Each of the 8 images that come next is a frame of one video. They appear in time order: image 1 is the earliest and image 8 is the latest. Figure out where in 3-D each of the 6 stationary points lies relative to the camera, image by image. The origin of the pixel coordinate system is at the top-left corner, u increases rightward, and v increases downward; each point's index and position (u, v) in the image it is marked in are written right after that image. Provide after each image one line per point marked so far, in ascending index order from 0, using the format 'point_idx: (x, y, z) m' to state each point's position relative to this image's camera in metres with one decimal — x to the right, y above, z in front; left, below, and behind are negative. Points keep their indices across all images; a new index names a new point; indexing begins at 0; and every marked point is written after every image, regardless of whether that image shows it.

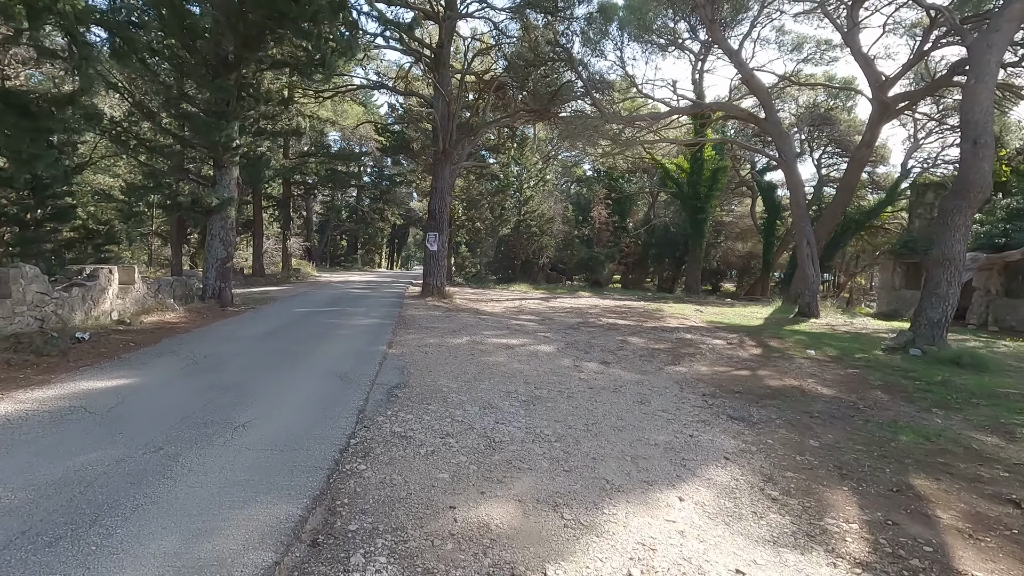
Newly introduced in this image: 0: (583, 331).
0: (+1.5, -1.0, +11.8) m
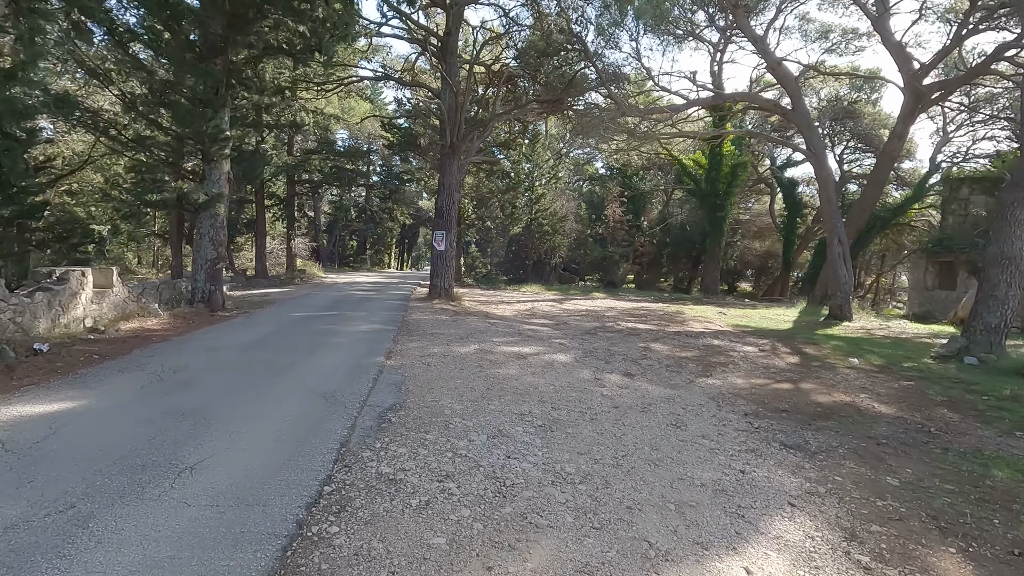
0: (+1.7, -1.0, +10.9) m
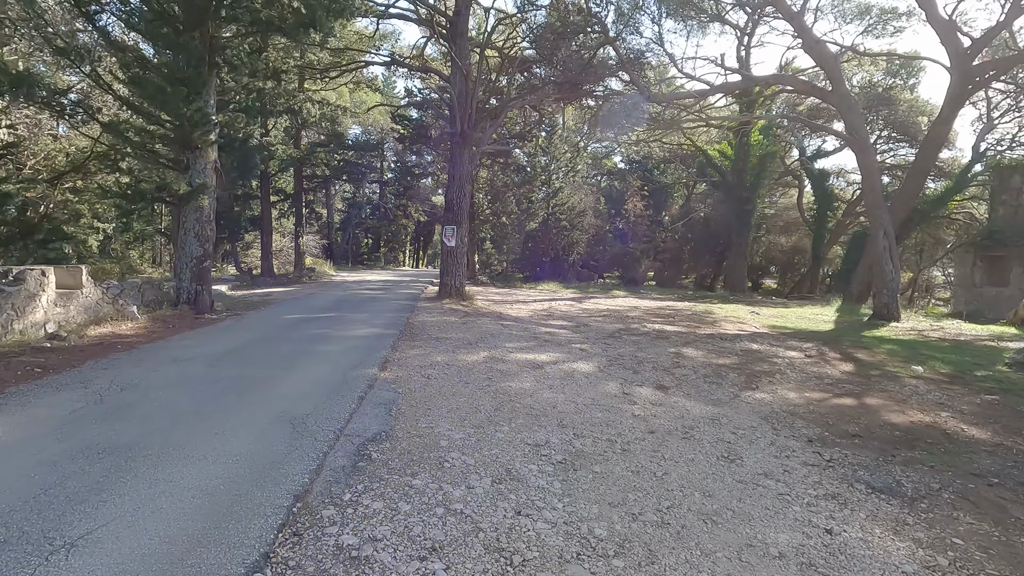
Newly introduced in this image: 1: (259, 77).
0: (+2.0, -1.0, +9.8) m
1: (-4.9, +4.1, +10.6) m
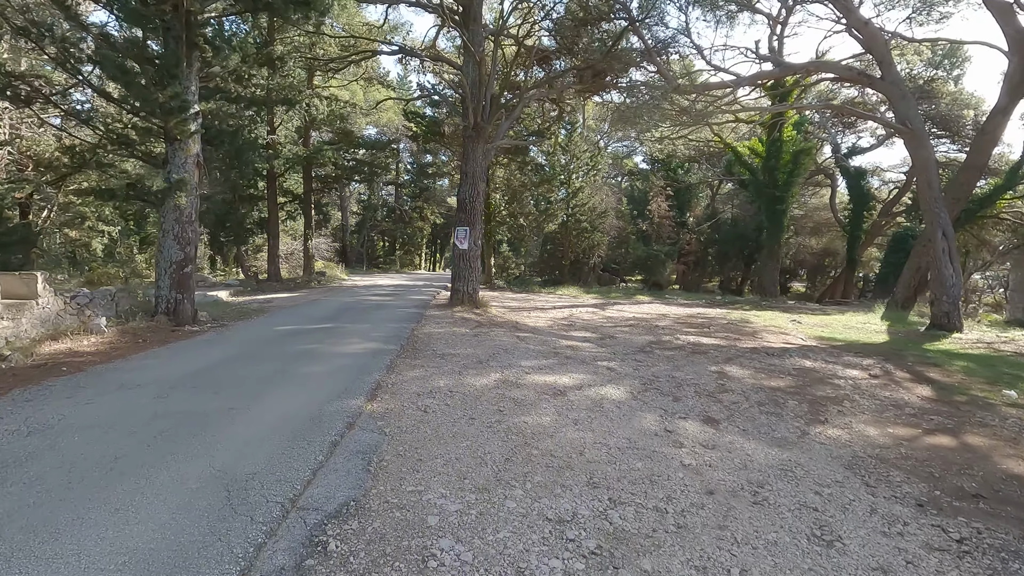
0: (+2.3, -1.1, +8.5) m
1: (-4.6, +4.0, +9.7) m
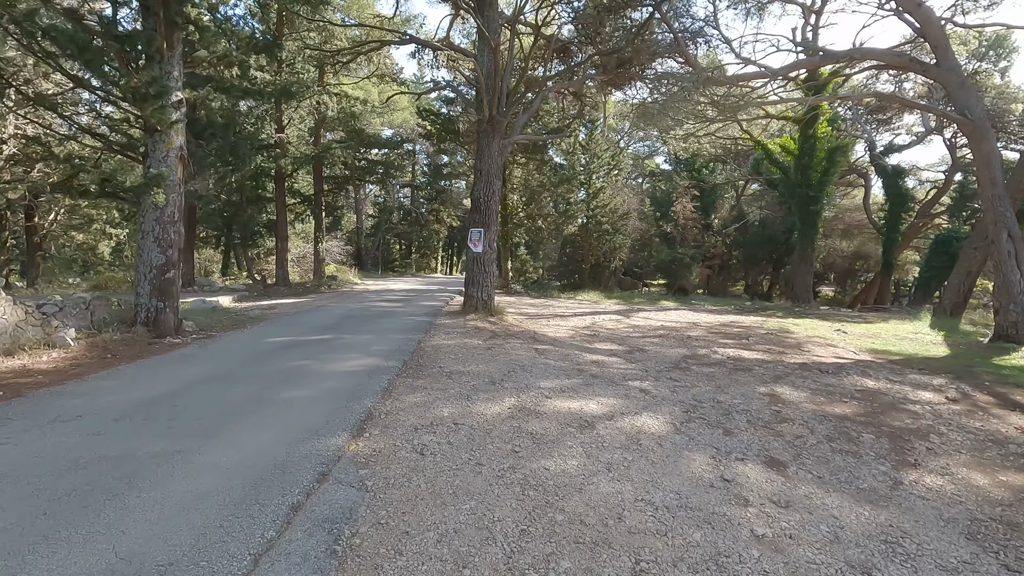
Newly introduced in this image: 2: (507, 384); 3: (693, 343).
0: (+2.5, -1.2, +7.4) m
1: (-4.3, +3.9, +8.8) m
2: (-0.1, -1.1, +6.3) m
3: (+3.4, -1.0, +10.1) m
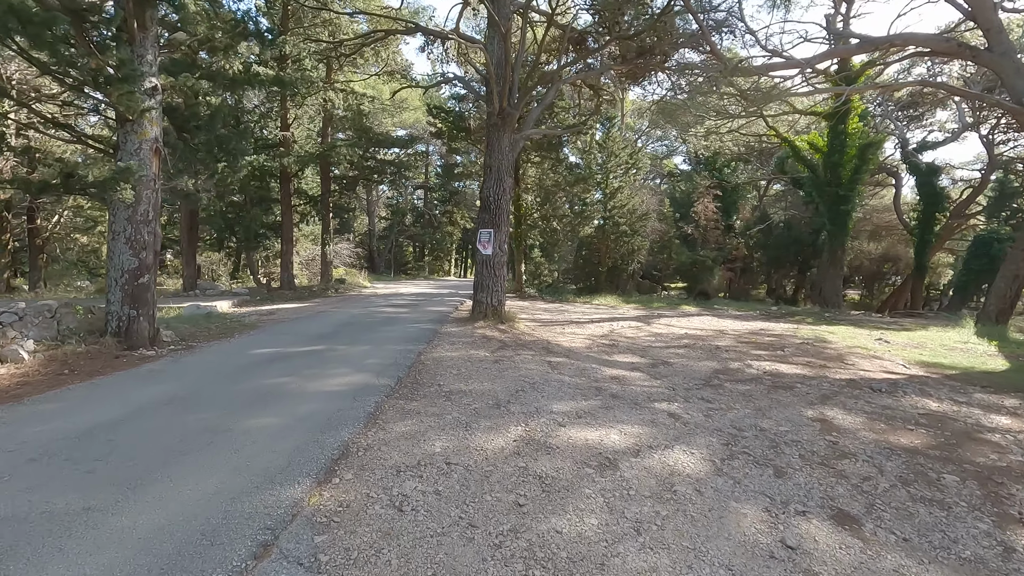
0: (+2.6, -1.3, +6.5) m
1: (-4.2, +3.8, +8.1) m
2: (0.0, -1.2, +5.4) m
3: (+3.6, -1.1, +9.2) m
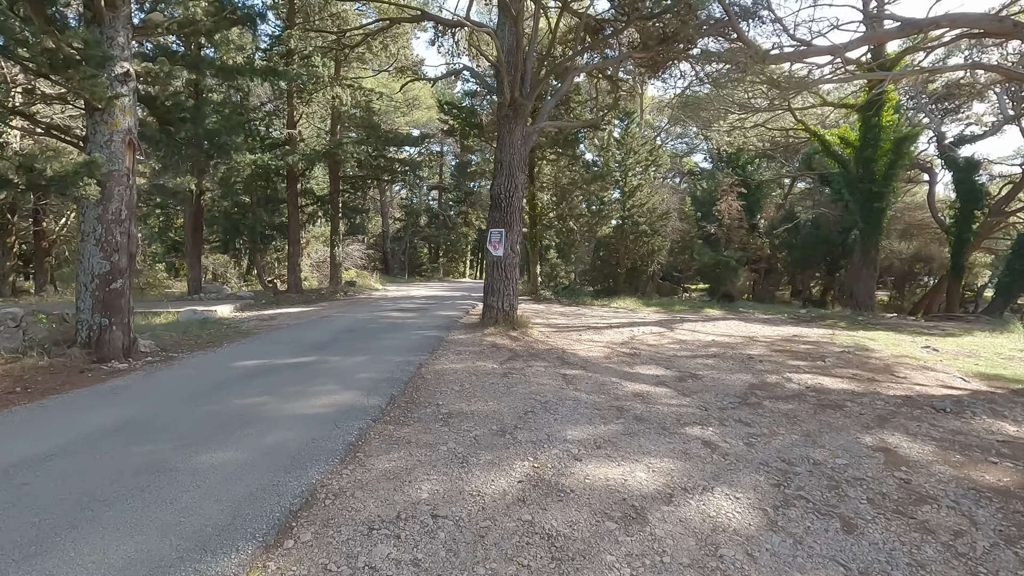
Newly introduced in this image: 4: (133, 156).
0: (+2.7, -1.4, +5.7) m
1: (-4.0, +3.7, +7.5) m
2: (+0.1, -1.2, +4.7) m
3: (+3.7, -1.2, +8.3) m
4: (-4.4, +1.6, +6.4) m
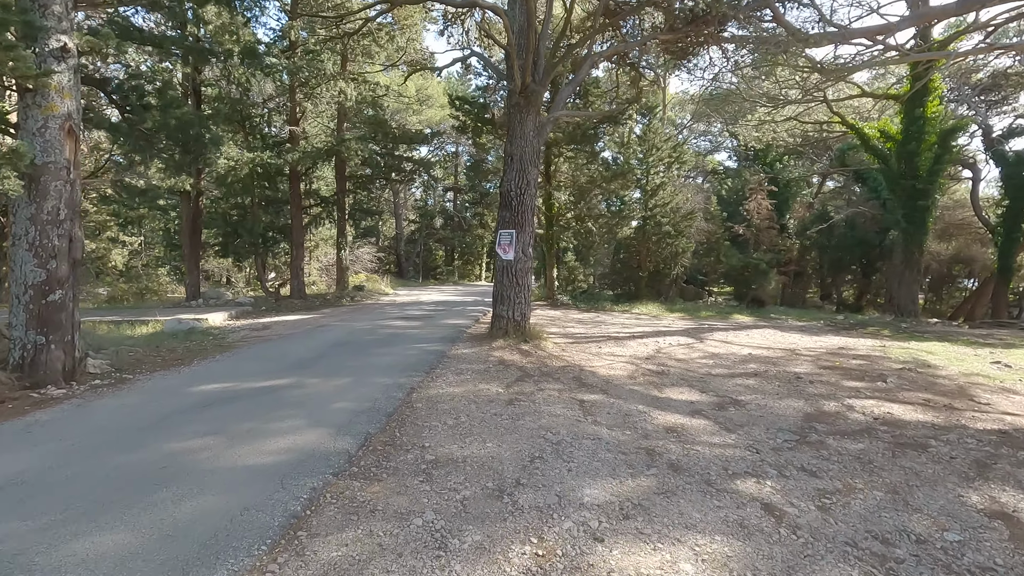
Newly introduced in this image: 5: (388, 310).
0: (+2.7, -1.5, +4.5) m
1: (-3.9, +3.6, +6.6) m
2: (+0.1, -1.4, +3.6) m
3: (+3.9, -1.3, +7.1) m
4: (-4.4, +1.4, +5.5) m
5: (-3.4, -0.6, +15.3) m
